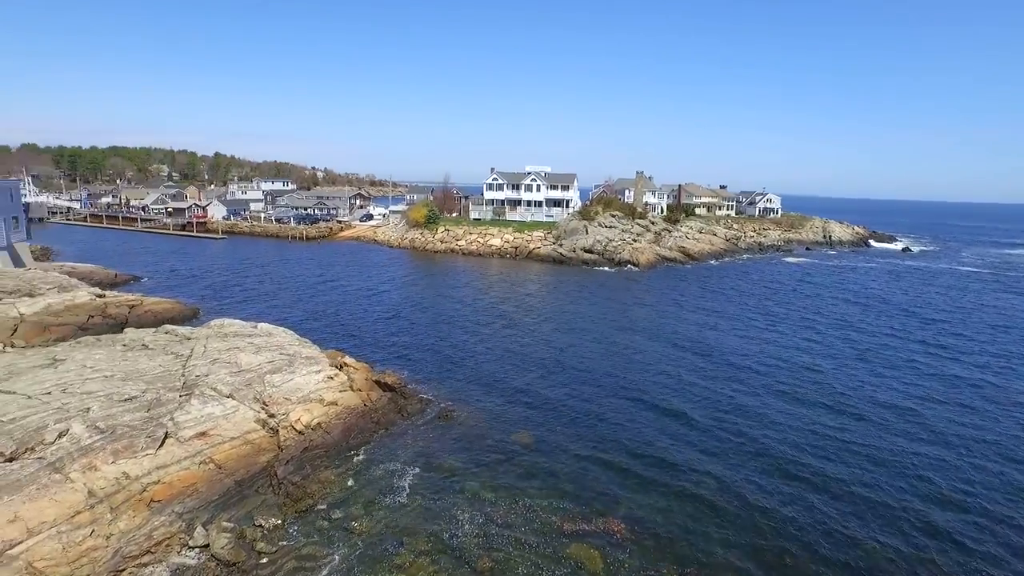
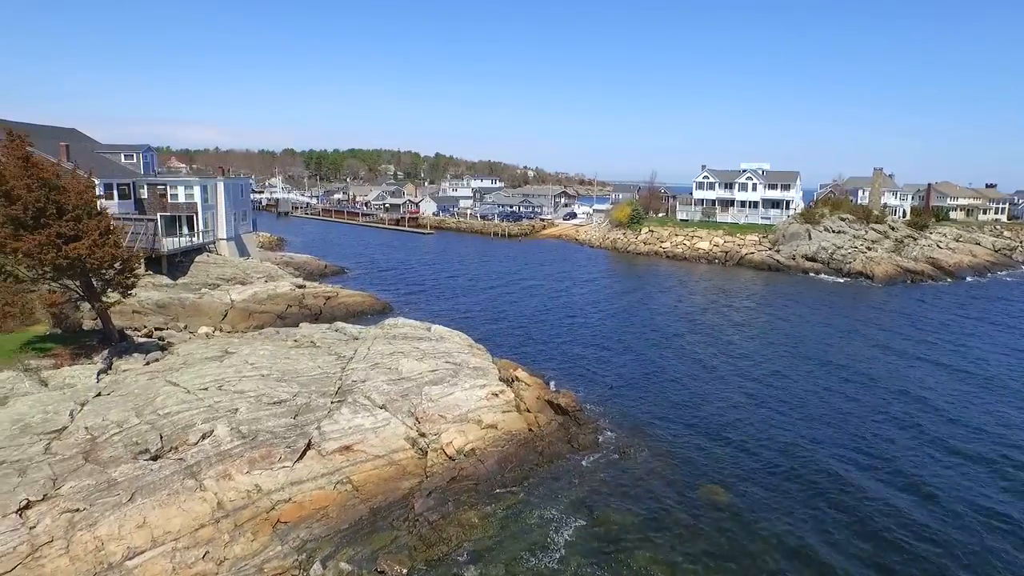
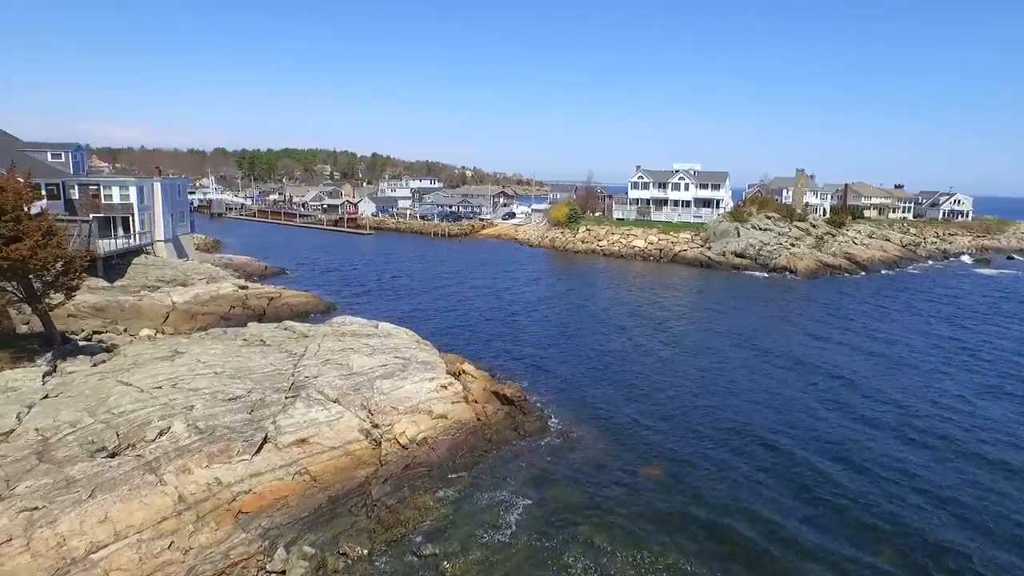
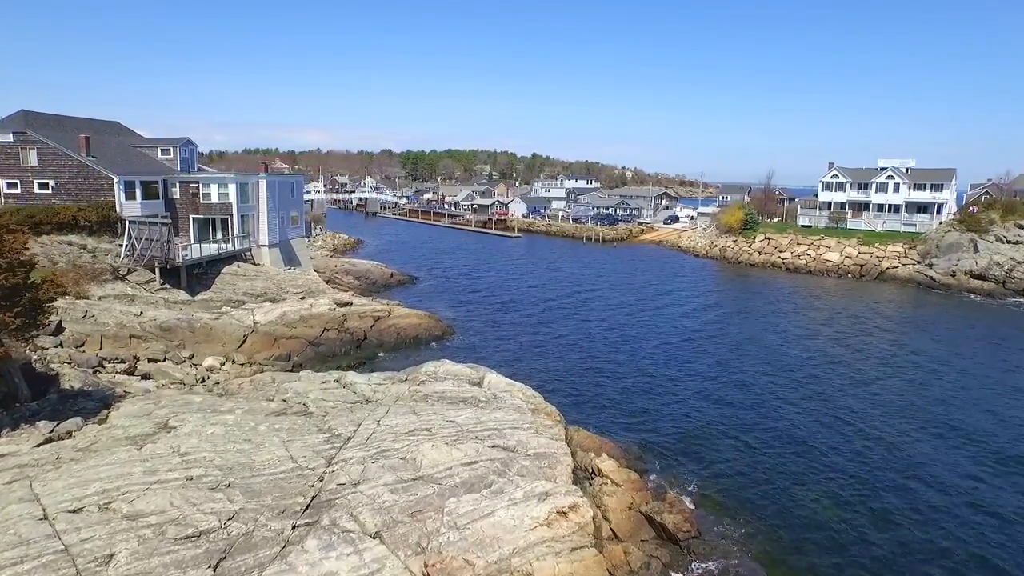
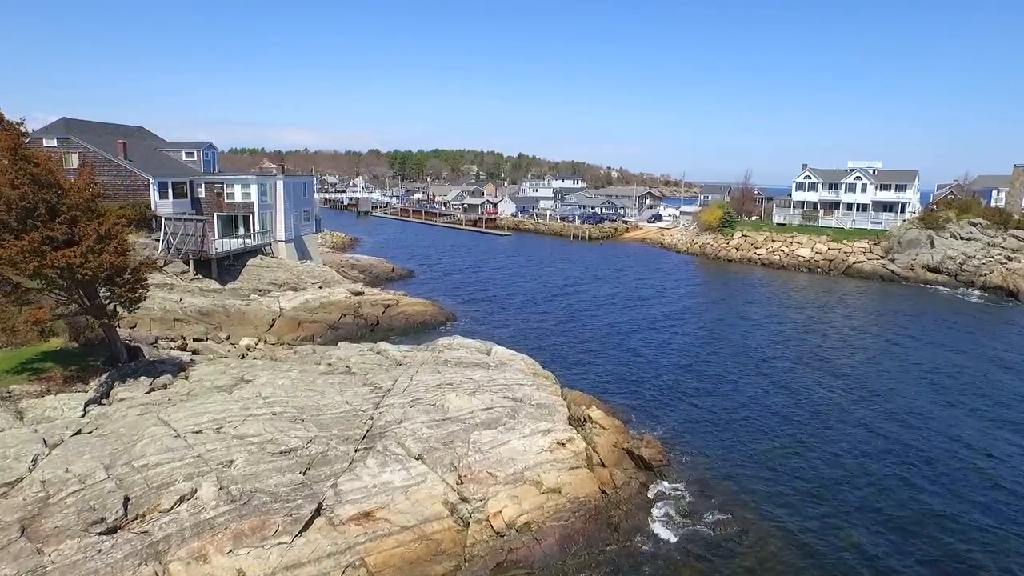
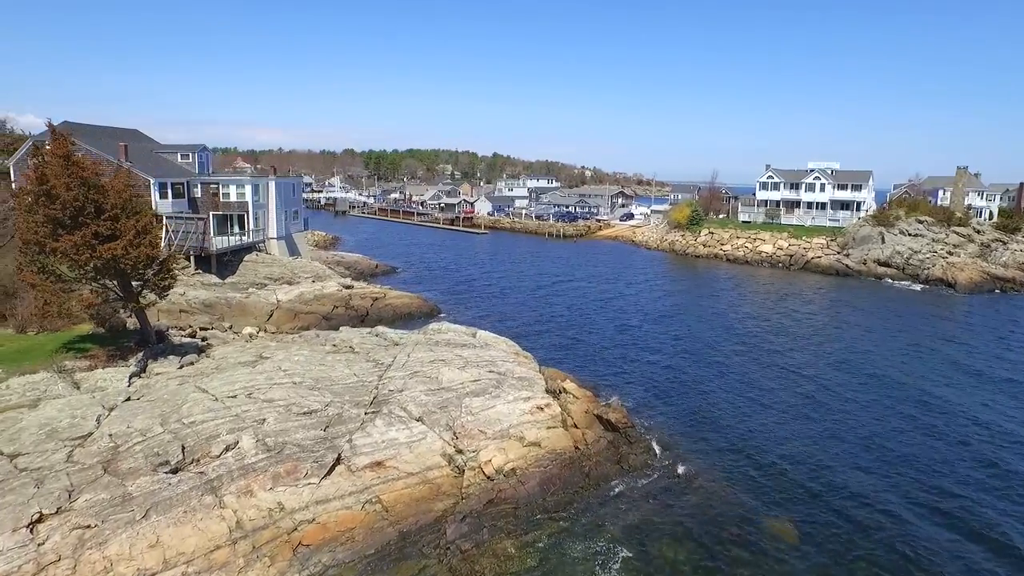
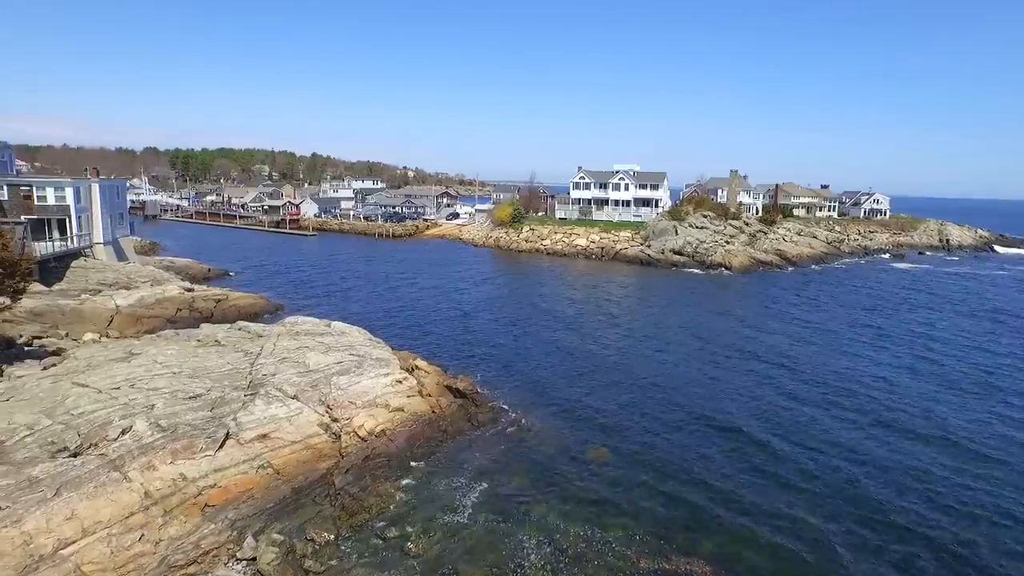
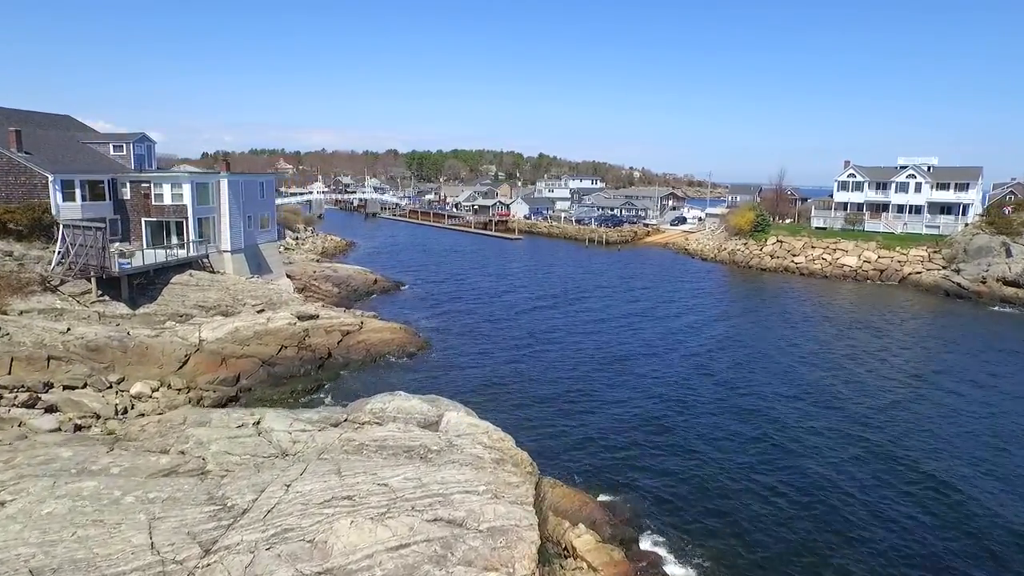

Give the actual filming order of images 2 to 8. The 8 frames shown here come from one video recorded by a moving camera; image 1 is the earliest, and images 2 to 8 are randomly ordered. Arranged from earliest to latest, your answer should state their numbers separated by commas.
7, 3, 2, 6, 5, 4, 8
